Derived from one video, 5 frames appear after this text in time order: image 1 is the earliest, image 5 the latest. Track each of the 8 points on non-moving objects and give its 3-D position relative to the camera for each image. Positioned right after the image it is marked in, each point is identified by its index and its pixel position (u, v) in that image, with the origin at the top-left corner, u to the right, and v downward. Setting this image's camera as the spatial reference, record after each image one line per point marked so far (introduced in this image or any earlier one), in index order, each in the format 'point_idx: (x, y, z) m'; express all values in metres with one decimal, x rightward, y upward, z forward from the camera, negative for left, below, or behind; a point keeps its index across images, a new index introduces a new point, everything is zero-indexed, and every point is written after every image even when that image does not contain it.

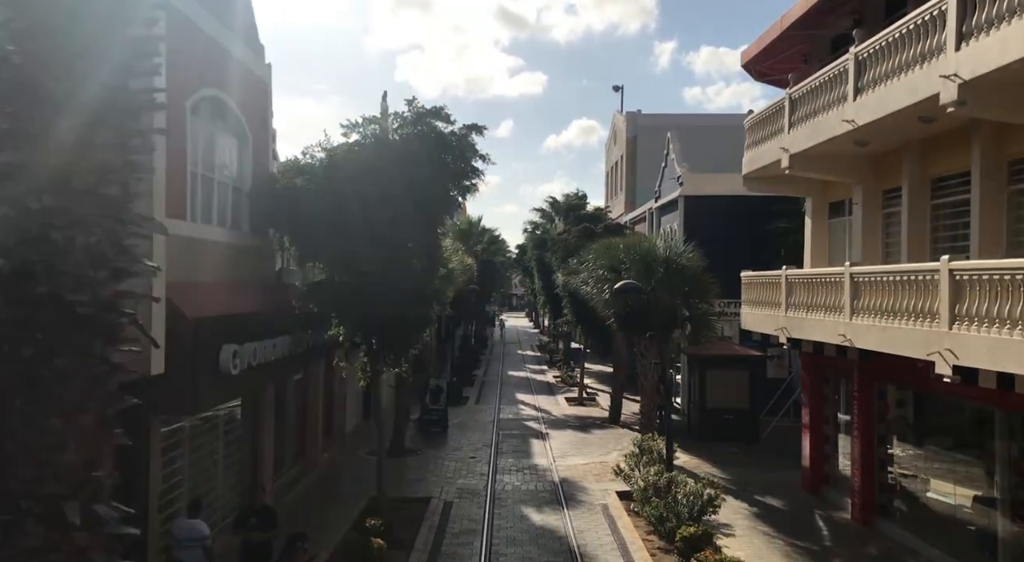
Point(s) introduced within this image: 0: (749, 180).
0: (+4.9, +2.1, +14.2) m
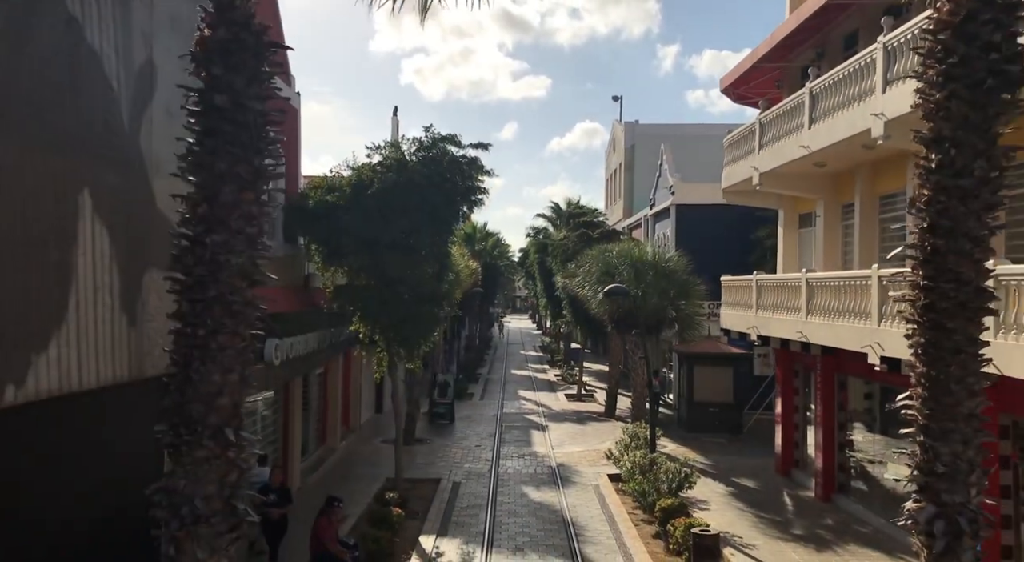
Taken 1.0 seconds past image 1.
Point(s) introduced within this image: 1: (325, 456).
0: (+4.9, +2.0, +15.7) m
1: (-4.4, -4.1, +16.2) m
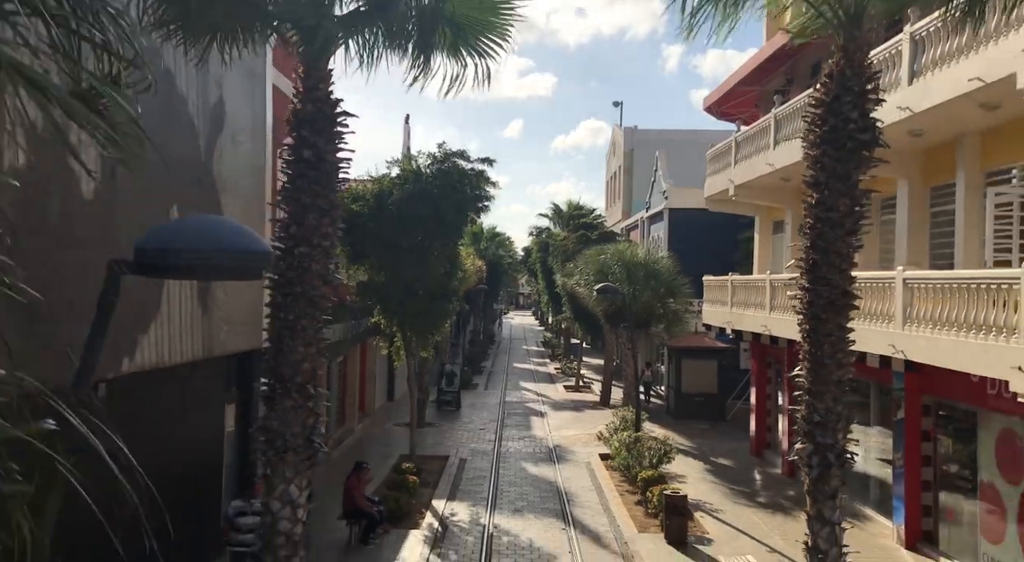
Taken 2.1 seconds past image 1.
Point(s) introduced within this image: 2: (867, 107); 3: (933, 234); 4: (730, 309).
0: (+5.0, +2.0, +17.5) m
1: (-4.4, -4.0, +18.0) m
2: (+3.0, +1.5, +5.9) m
3: (+6.6, +0.7, +10.7) m
4: (+4.9, -0.7, +15.7) m
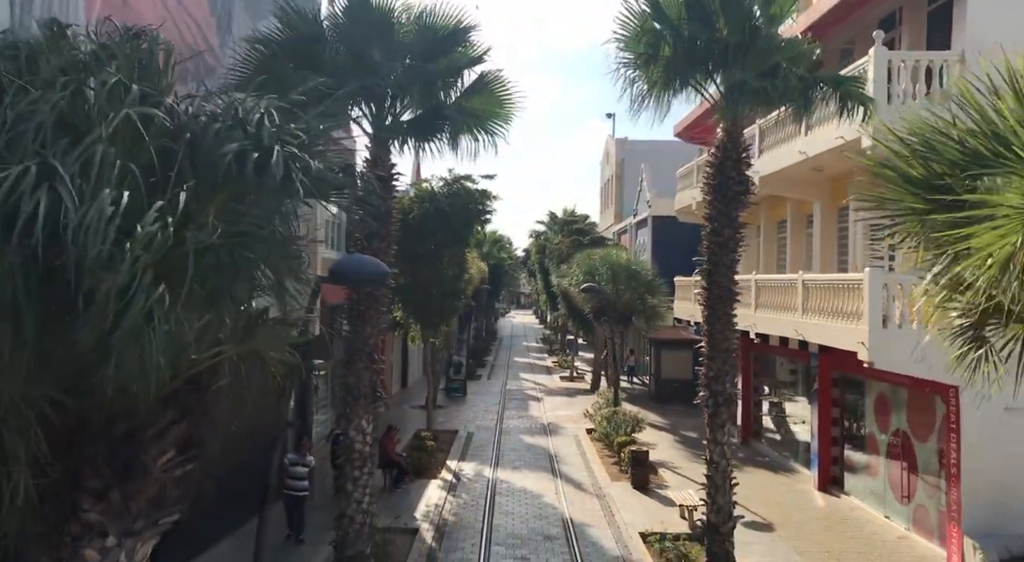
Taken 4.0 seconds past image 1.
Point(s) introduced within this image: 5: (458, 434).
0: (+5.0, +2.0, +20.5) m
1: (-4.4, -4.1, +21.1) m
2: (+3.0, +1.5, +9.0) m
3: (+6.5, +0.7, +13.8) m
4: (+4.9, -0.7, +18.8) m
5: (-1.5, -4.3, +19.4) m
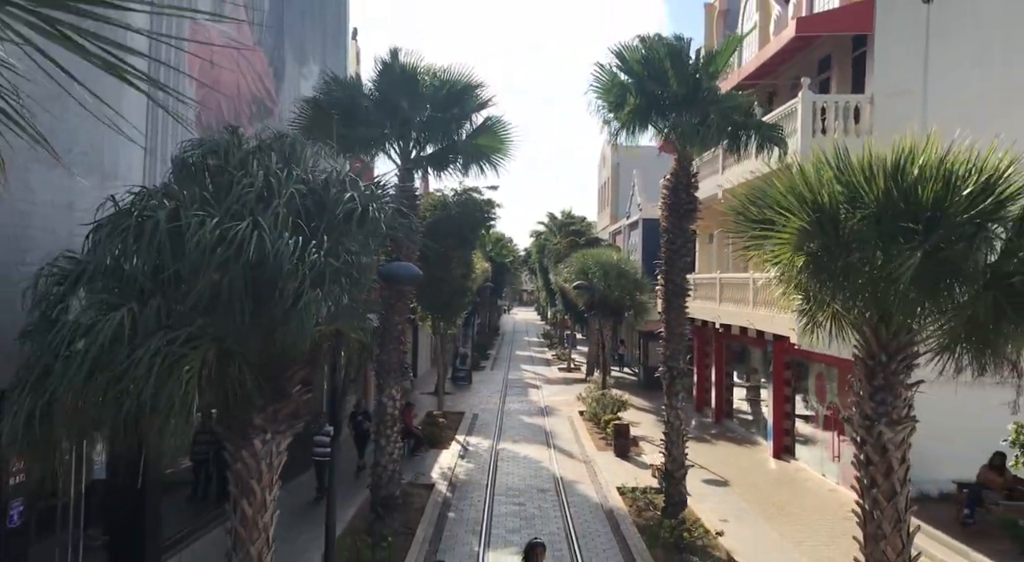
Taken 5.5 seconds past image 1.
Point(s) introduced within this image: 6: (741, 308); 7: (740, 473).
0: (+5.0, +2.0, +22.9) m
1: (-4.3, -4.0, +23.6) m
2: (+3.0, +1.5, +11.4) m
3: (+6.5, +0.8, +16.2) m
4: (+4.9, -0.6, +21.2) m
5: (-1.5, -4.2, +21.8) m
6: (+5.1, -0.6, +15.3) m
7: (+5.0, -4.2, +15.2) m
